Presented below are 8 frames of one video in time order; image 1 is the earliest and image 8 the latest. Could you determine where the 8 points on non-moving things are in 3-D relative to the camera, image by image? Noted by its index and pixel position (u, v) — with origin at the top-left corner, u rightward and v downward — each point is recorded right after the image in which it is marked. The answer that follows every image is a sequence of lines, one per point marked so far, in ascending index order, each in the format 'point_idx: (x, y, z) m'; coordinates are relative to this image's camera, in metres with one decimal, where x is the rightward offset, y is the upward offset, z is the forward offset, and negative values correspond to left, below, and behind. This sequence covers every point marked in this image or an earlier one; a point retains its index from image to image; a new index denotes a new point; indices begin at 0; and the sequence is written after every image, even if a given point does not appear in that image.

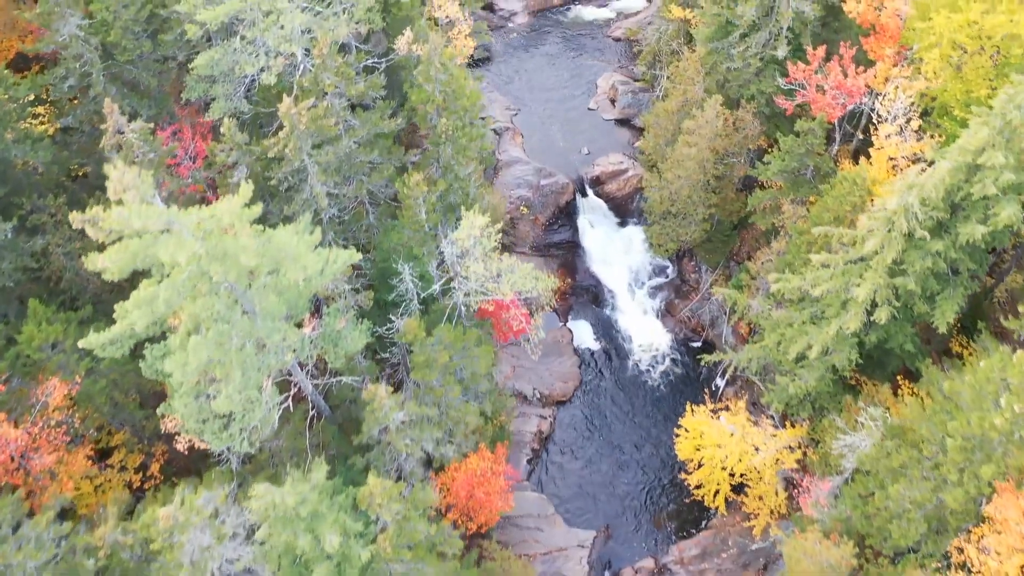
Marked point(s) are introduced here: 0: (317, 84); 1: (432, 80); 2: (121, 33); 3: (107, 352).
0: (-5.3, +5.5, +17.9) m
1: (-2.4, +6.2, +19.5) m
2: (-11.1, +7.3, +18.7) m
3: (-8.3, -1.3, +13.5) m
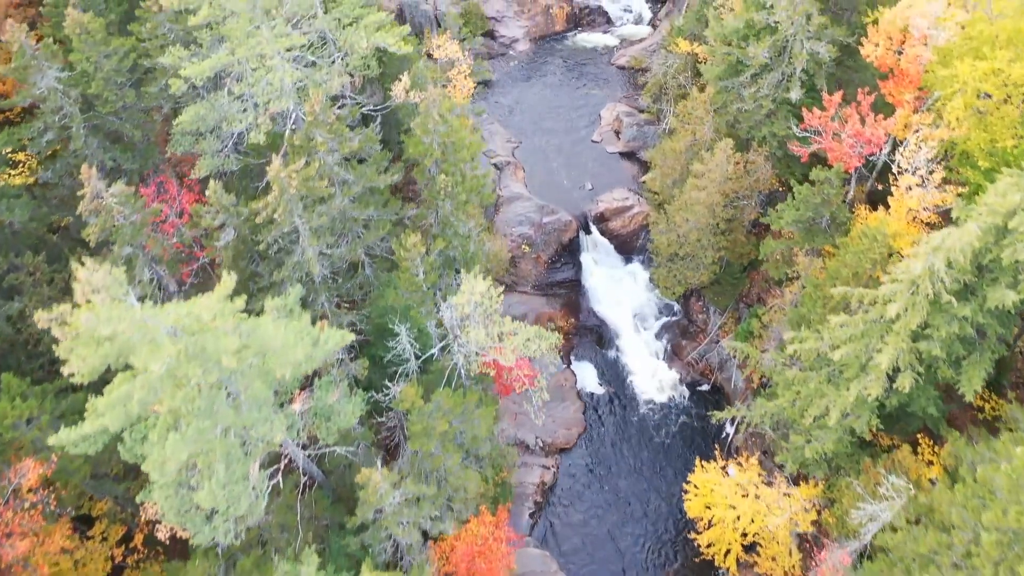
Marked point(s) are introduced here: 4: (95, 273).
0: (-5.2, +3.7, +16.9) m
1: (-2.3, +4.4, +18.5) m
2: (-11.0, +5.5, +17.7) m
3: (-8.2, -3.1, +12.5) m
4: (-7.0, +0.3, +11.1) m
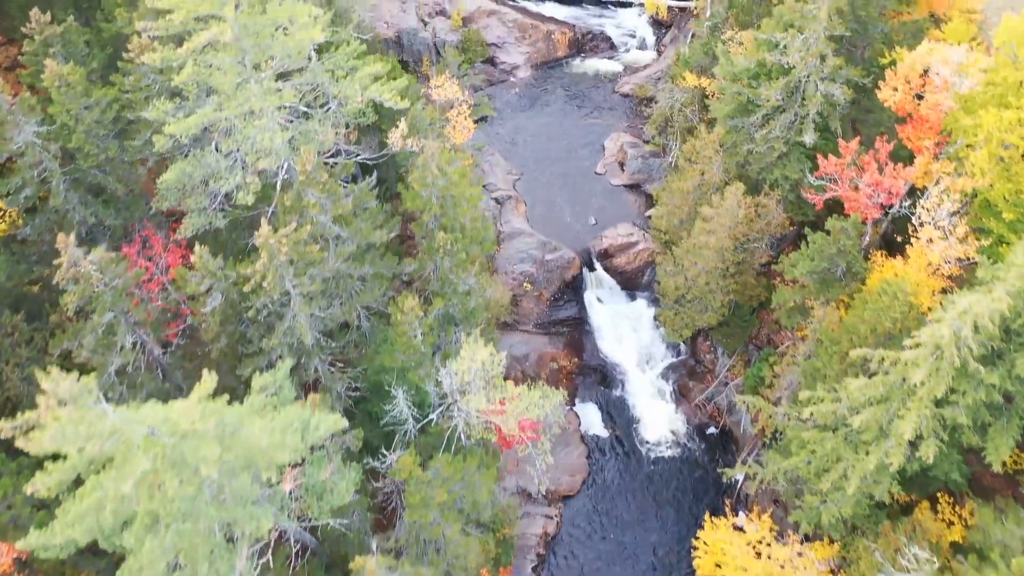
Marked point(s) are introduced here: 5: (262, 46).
0: (-5.2, +2.1, +16.0) m
1: (-2.2, +2.8, +17.7) m
2: (-11.0, +3.8, +16.8) m
3: (-8.1, -4.7, +11.6) m
4: (-7.0, -1.4, +10.2) m
5: (-5.9, +5.7, +15.5) m
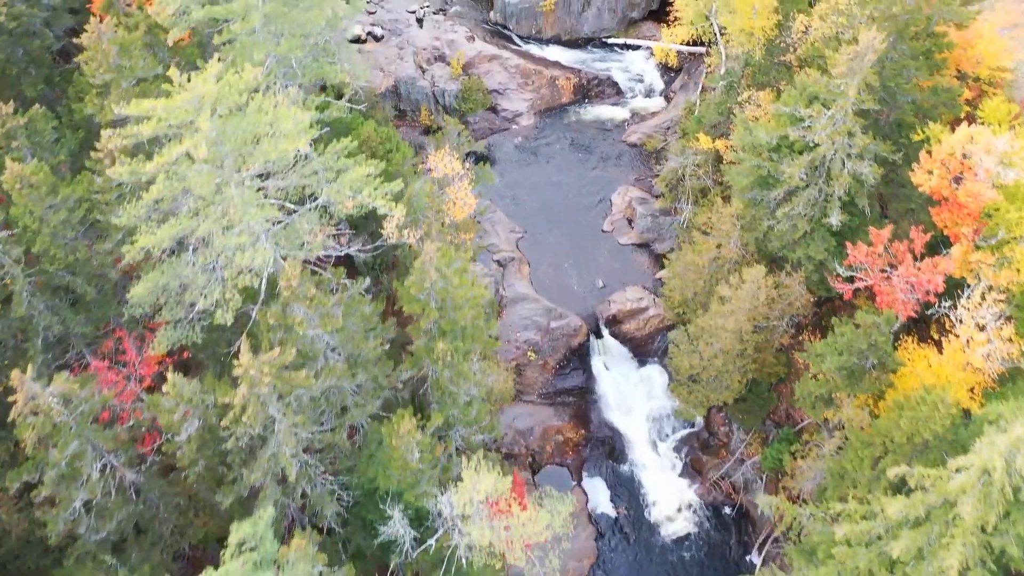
0: (-5.0, -0.7, +14.6) m
1: (-2.1, 0.0, +16.2) m
2: (-10.8, +1.1, +15.4) m
3: (-8.0, -7.4, +10.1) m
4: (-6.8, -4.1, +8.7) m
5: (-5.7, +2.9, +14.0) m
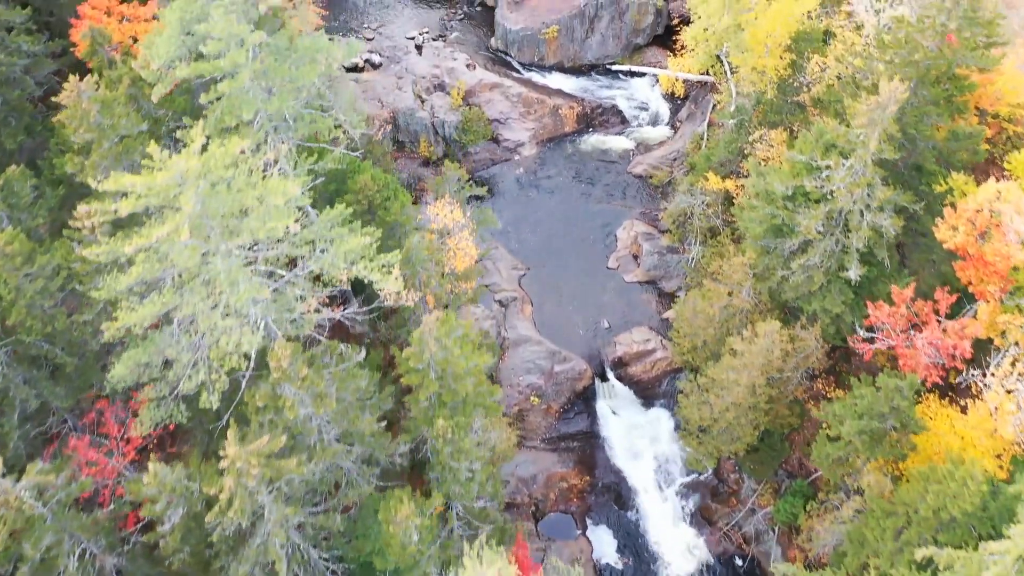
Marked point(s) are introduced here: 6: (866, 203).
0: (-4.9, -2.3, +13.7) m
1: (-2.0, -1.6, +15.3) m
2: (-10.7, -0.6, +14.5) m
3: (-7.9, -9.1, +9.2) m
4: (-6.7, -5.8, +7.8) m
5: (-5.6, +1.3, +13.1) m
6: (+9.9, +2.4, +18.4) m
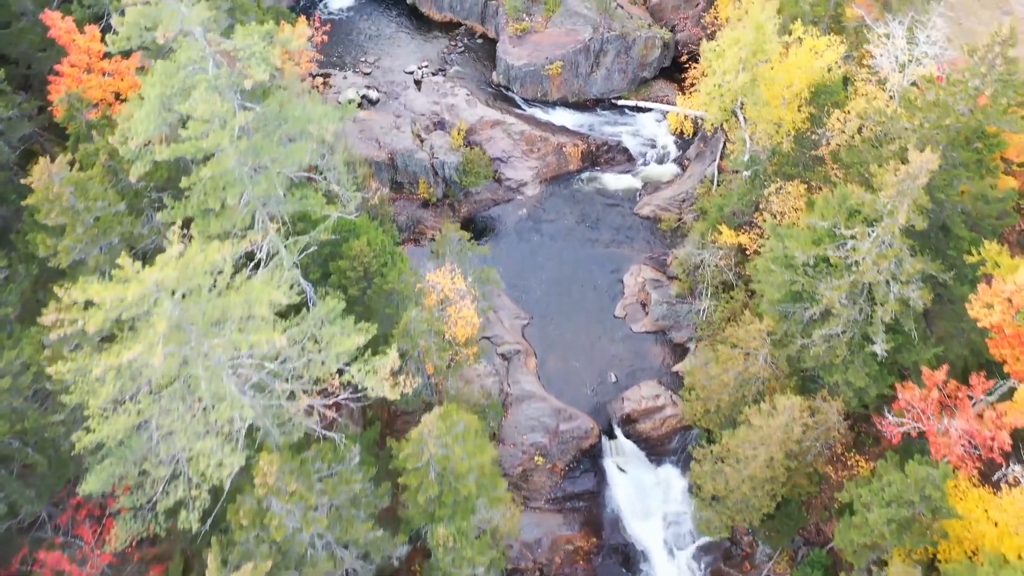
0: (-4.8, -4.4, +12.5) m
1: (-1.9, -3.7, +14.2) m
2: (-10.6, -2.6, +13.3) m
3: (-7.7, -11.1, +8.0) m
4: (-6.6, -7.8, +6.7) m
5: (-5.5, -0.7, +12.0) m
6: (+10.0, +0.3, +17.3) m
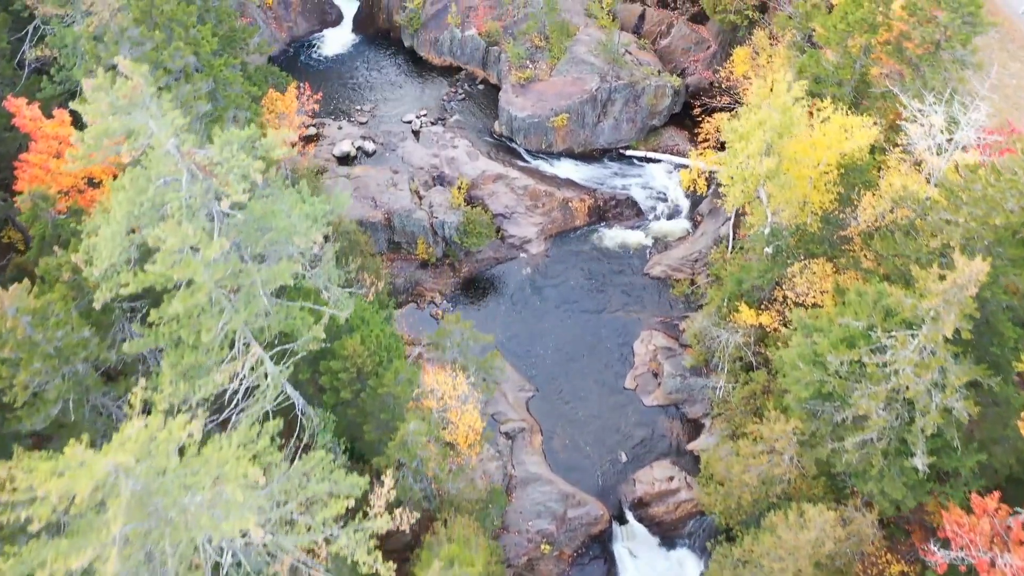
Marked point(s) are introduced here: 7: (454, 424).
0: (-4.6, -7.0, +11.0) m
1: (-1.7, -6.4, +12.7) m
2: (-10.4, -5.3, +11.8) m
3: (-7.5, -13.8, +6.5) m
4: (-6.4, -10.5, +5.2) m
5: (-5.3, -3.4, +10.5) m
6: (+10.2, -2.3, +15.8) m
7: (-1.7, -3.3, +18.4) m
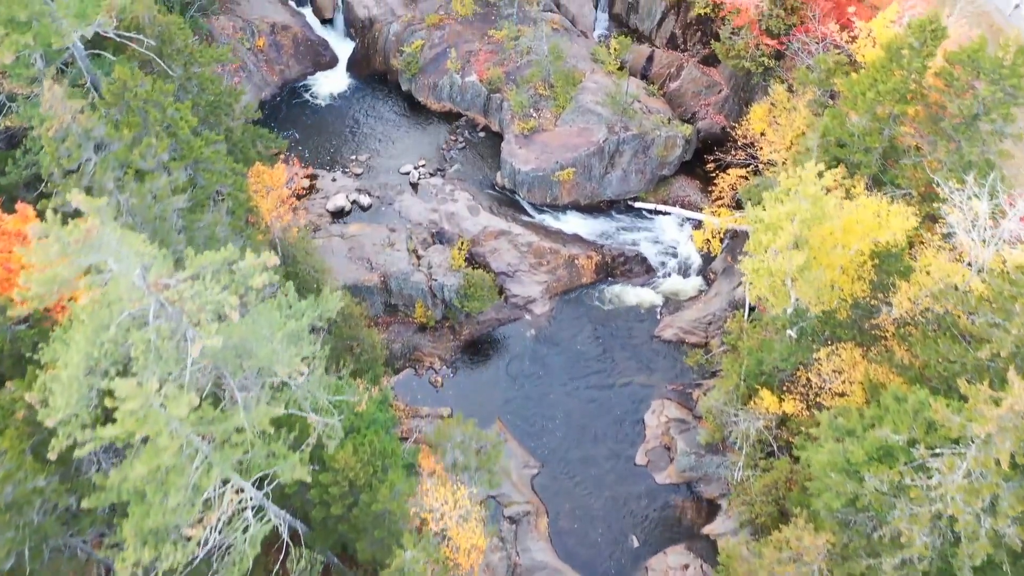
0: (-4.5, -9.6, +9.5) m
1: (-1.5, -8.9, +11.2) m
2: (-10.3, -7.9, +10.3) m
3: (-7.4, -16.3, +5.0) m
4: (-6.2, -13.0, +3.7) m
5: (-5.2, -6.0, +9.0) m
6: (+10.3, -4.9, +14.4) m
7: (-1.6, -5.9, +16.9) m
